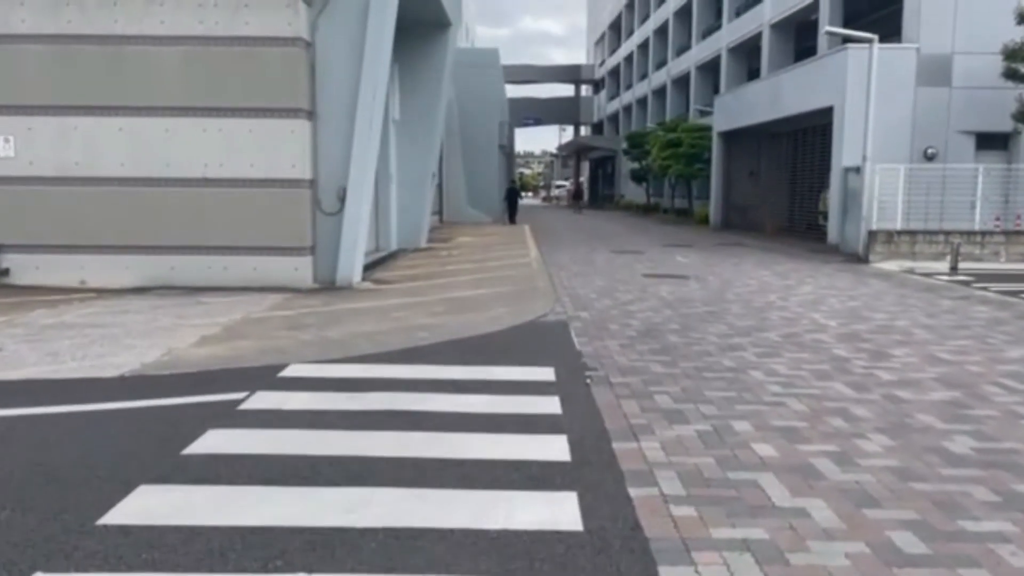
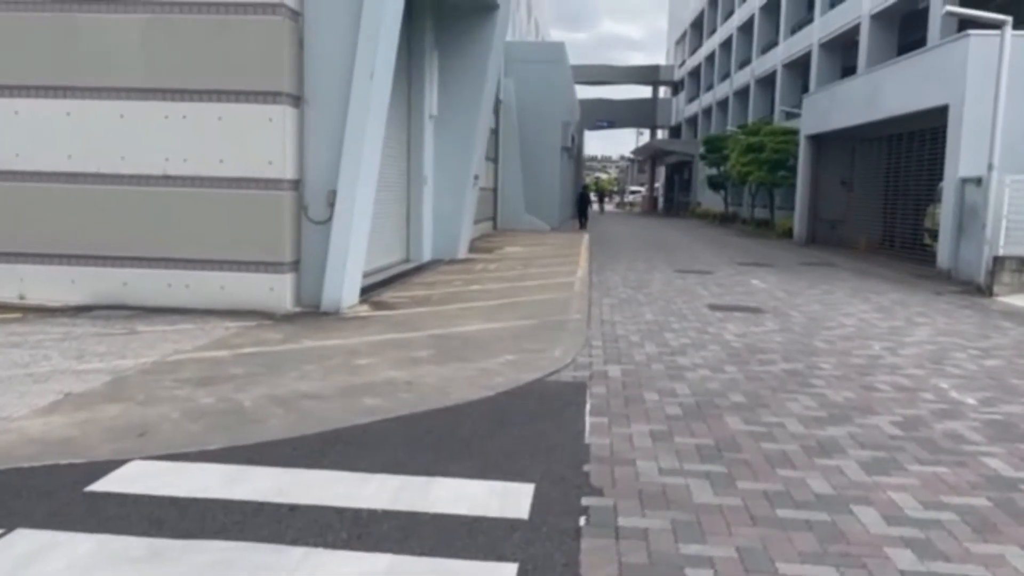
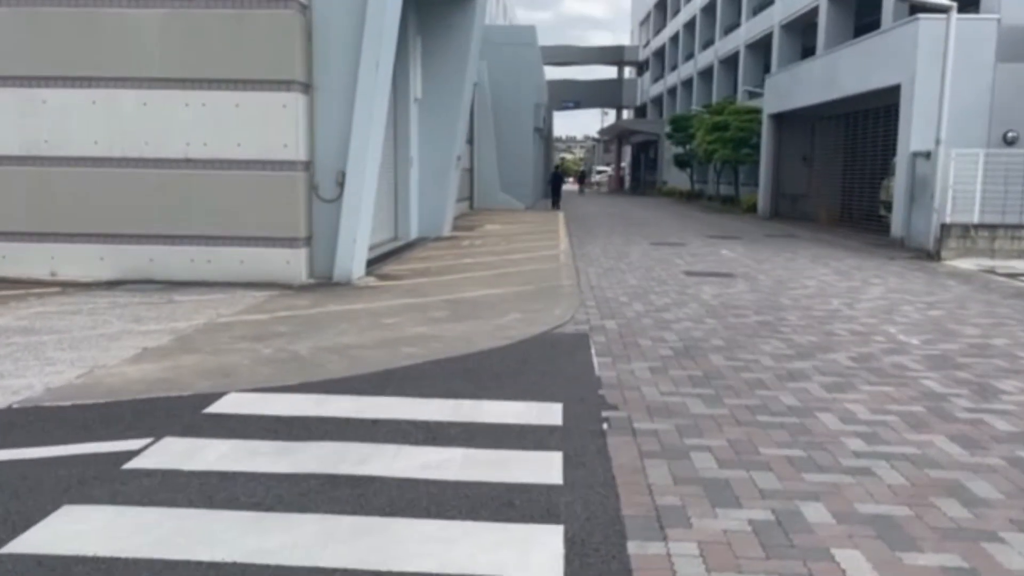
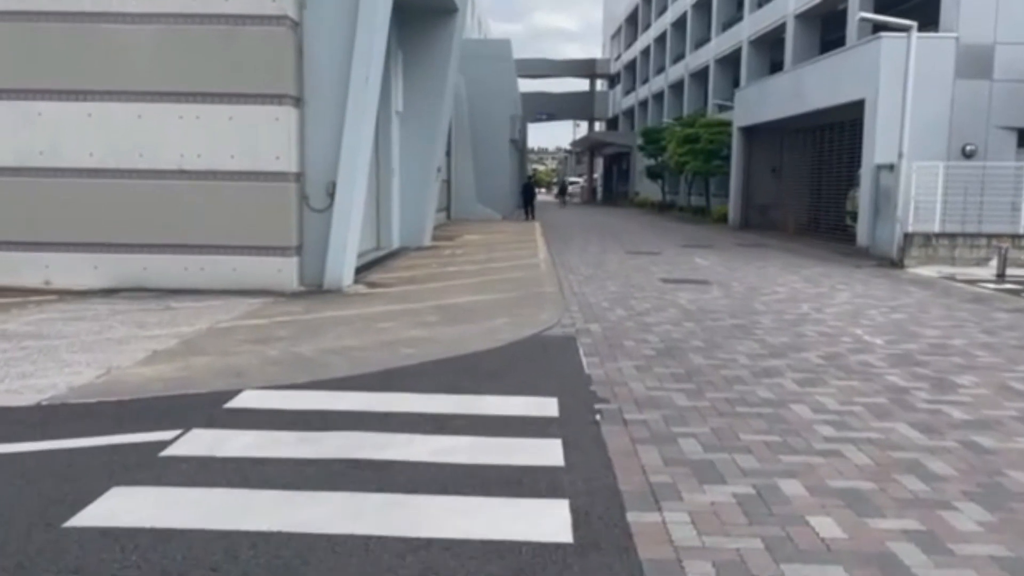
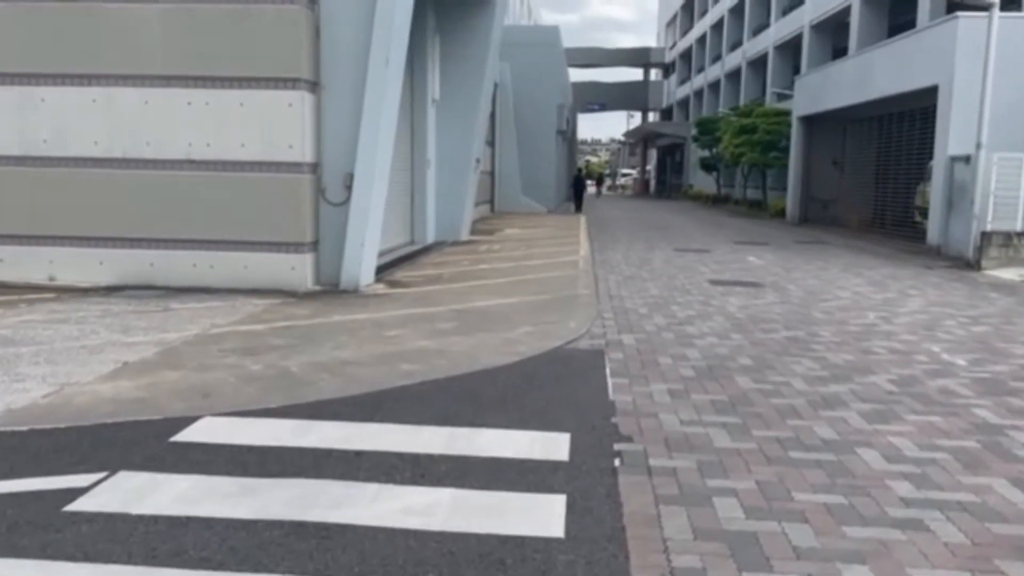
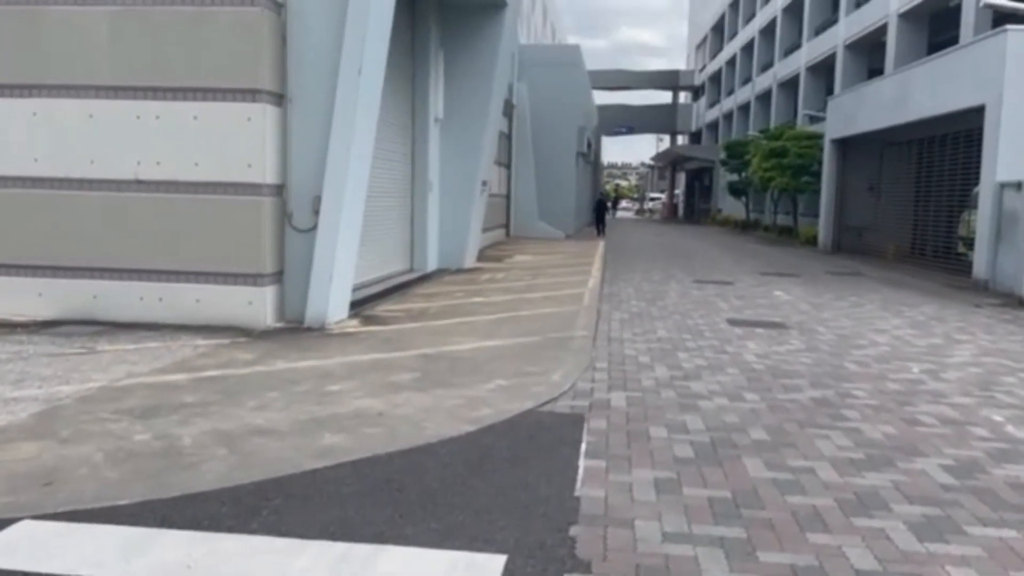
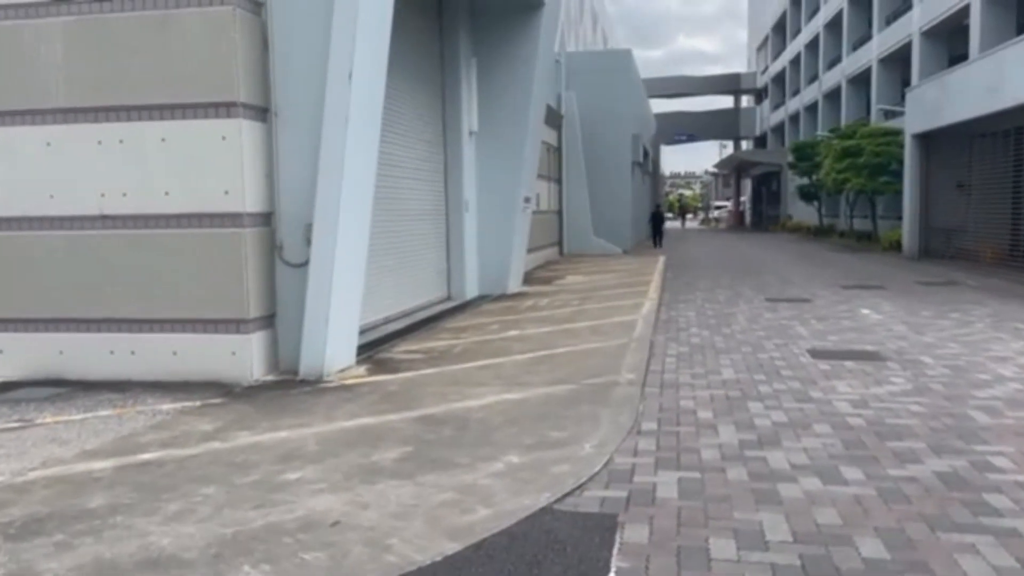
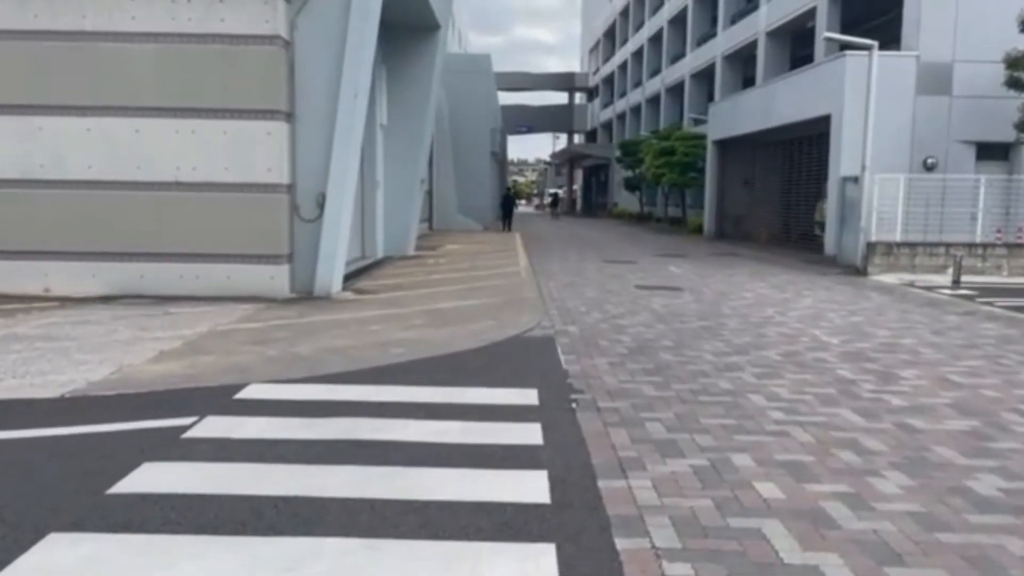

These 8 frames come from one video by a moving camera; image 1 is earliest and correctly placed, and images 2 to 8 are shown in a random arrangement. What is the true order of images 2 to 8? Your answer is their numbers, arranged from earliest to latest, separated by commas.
8, 4, 3, 5, 2, 6, 7
